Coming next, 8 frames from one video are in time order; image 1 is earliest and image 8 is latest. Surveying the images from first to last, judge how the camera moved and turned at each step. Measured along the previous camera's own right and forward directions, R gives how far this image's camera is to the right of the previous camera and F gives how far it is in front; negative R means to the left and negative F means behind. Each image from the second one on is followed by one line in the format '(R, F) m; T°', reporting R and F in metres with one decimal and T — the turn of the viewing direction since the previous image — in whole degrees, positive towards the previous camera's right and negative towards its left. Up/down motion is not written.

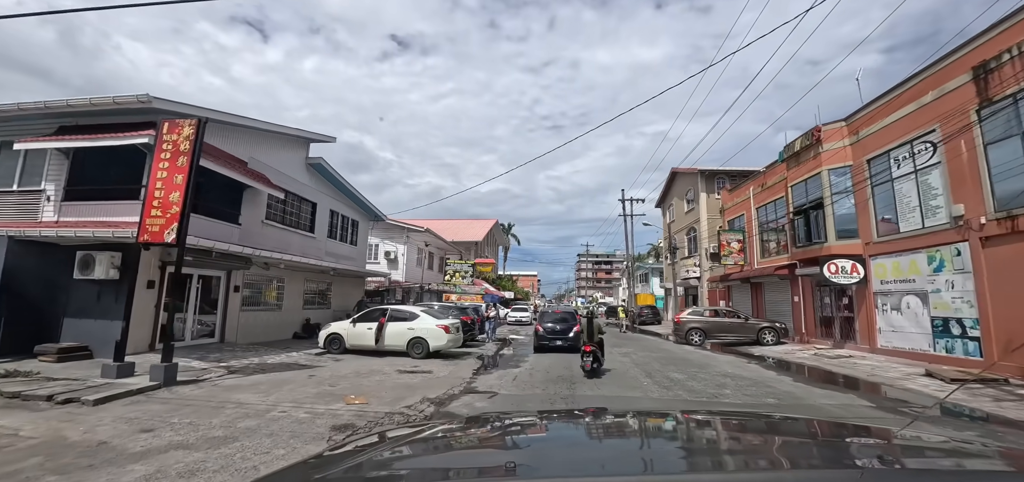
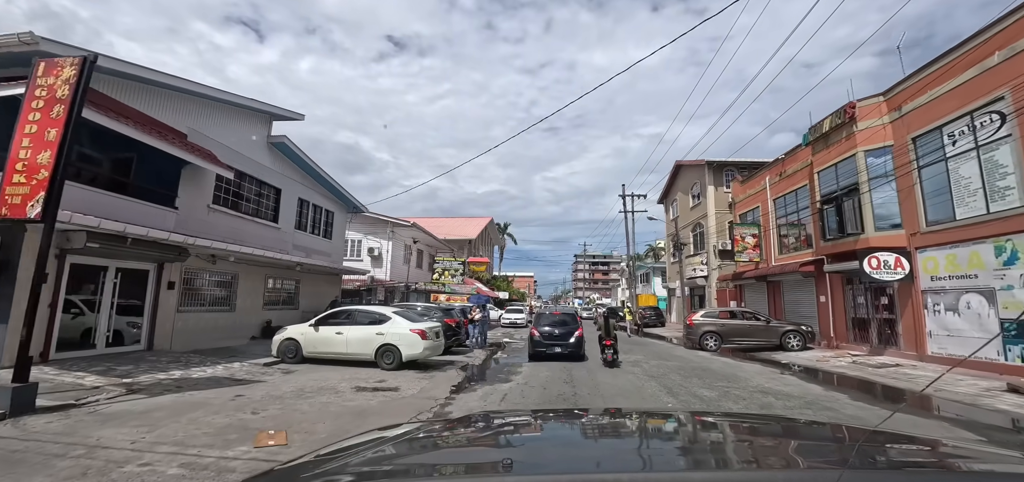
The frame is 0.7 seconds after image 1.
(+0.2, +2.1) m; 0°
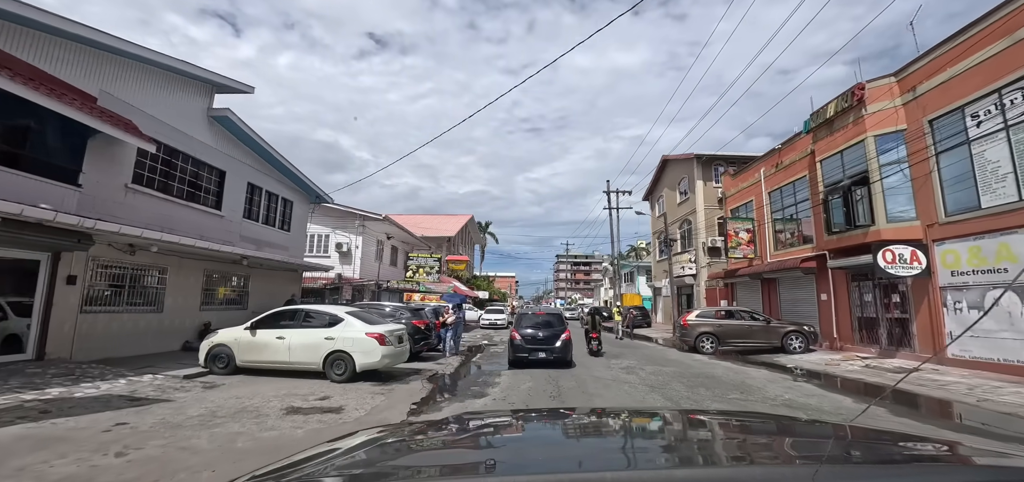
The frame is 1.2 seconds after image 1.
(+0.1, +1.6) m; +2°
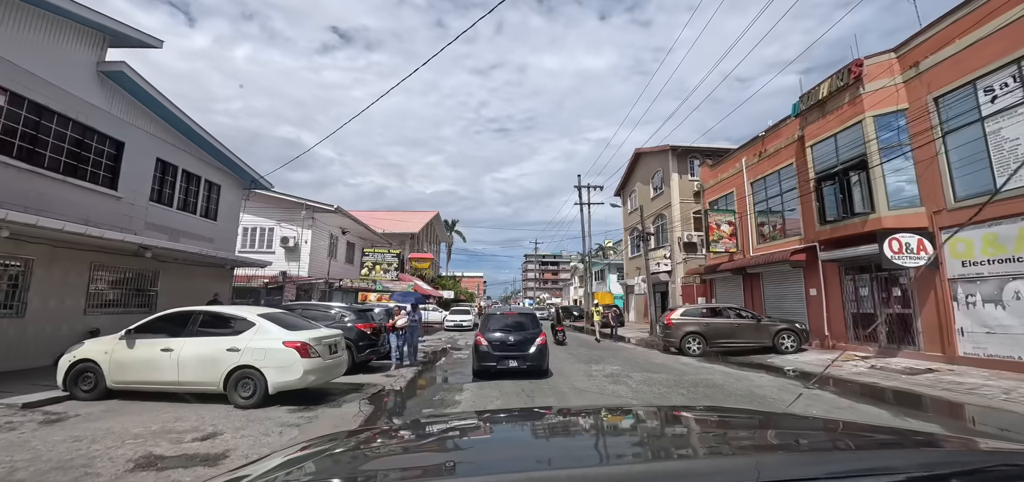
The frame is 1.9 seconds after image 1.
(0.0, +1.8) m; +4°
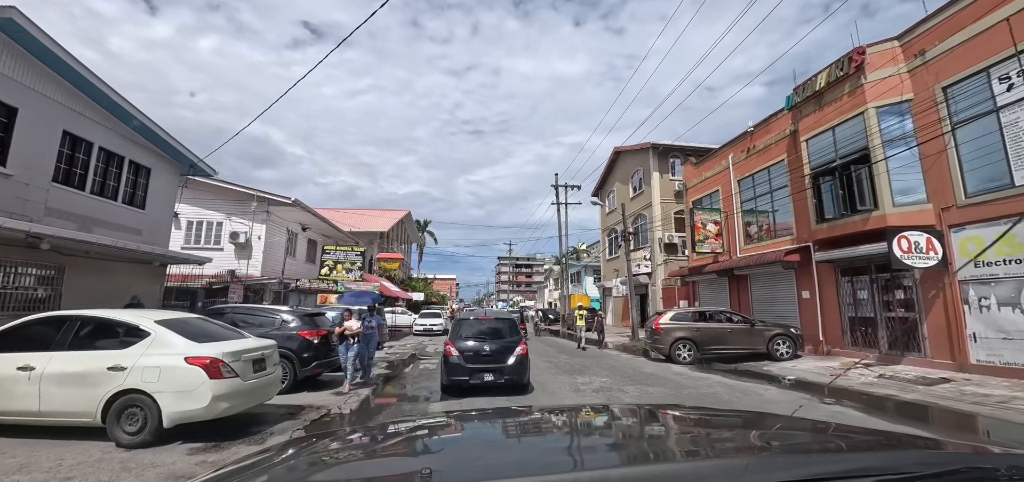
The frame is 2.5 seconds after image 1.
(-0.1, +1.4) m; +4°
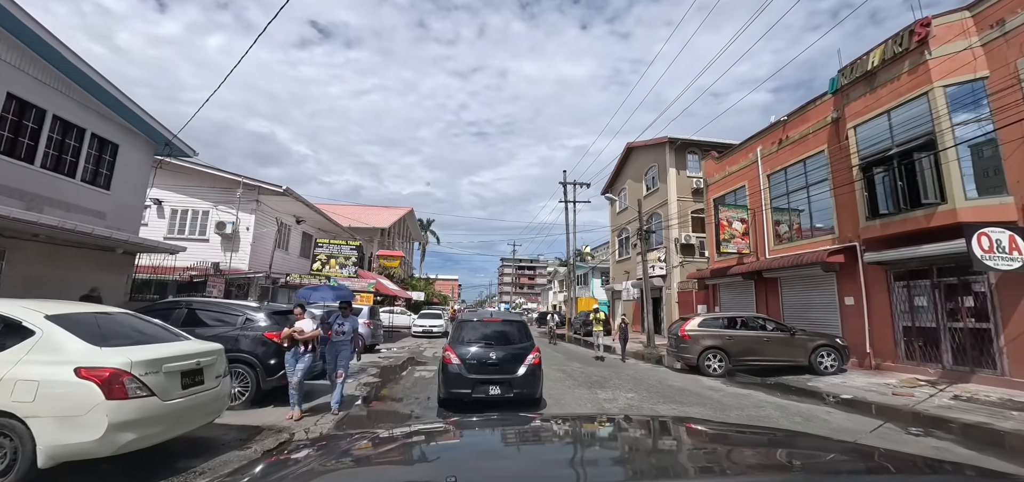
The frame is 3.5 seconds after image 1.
(-0.2, +1.4) m; 0°
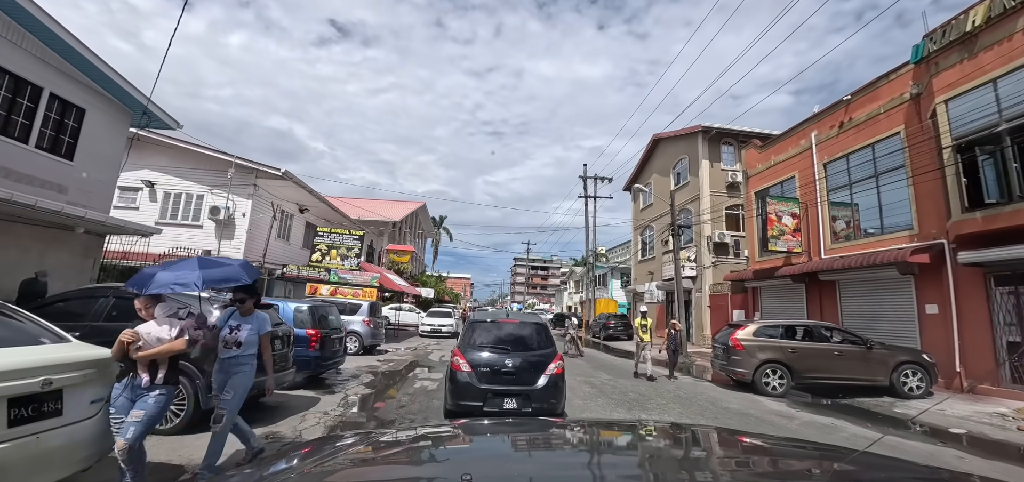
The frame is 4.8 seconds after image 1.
(-0.2, +1.6) m; -2°
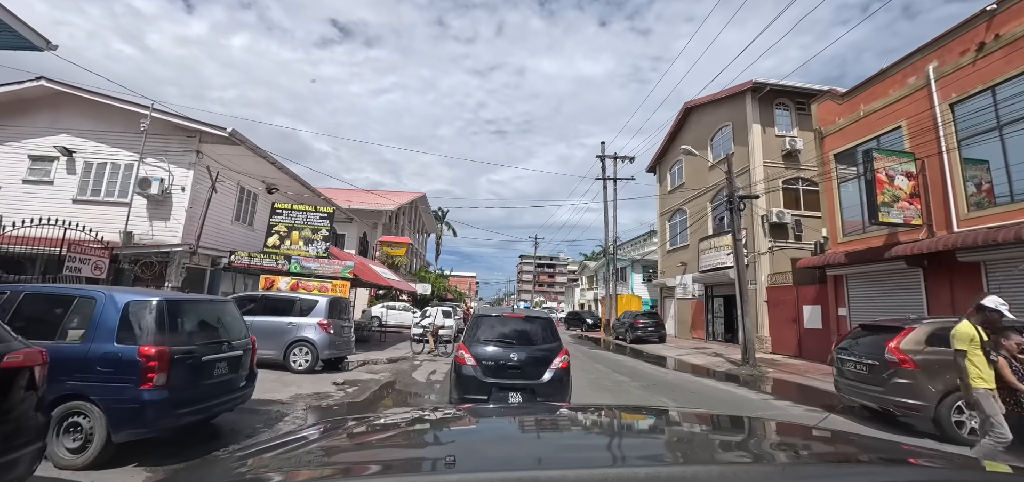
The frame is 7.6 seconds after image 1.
(-0.3, +3.5) m; -1°
